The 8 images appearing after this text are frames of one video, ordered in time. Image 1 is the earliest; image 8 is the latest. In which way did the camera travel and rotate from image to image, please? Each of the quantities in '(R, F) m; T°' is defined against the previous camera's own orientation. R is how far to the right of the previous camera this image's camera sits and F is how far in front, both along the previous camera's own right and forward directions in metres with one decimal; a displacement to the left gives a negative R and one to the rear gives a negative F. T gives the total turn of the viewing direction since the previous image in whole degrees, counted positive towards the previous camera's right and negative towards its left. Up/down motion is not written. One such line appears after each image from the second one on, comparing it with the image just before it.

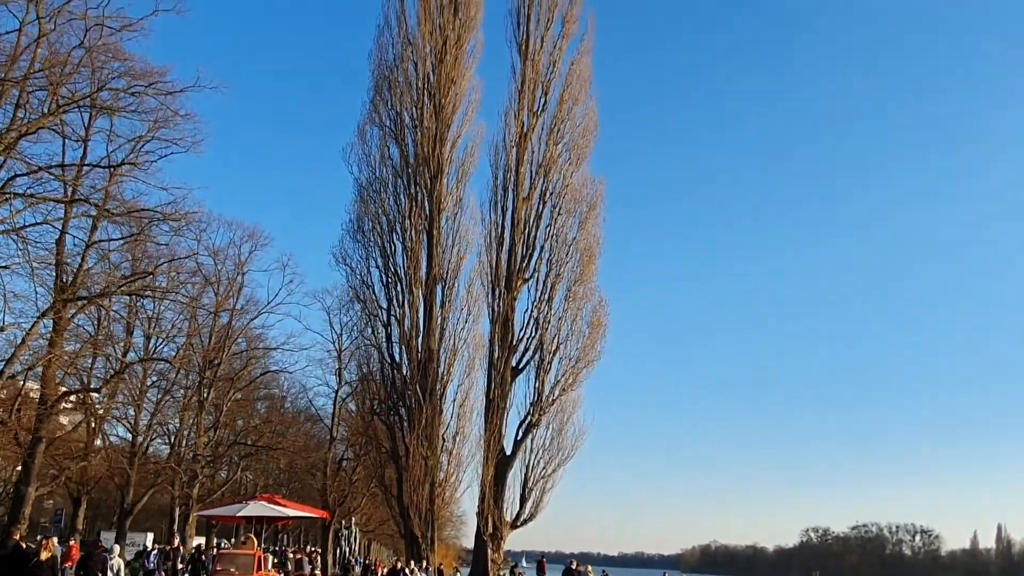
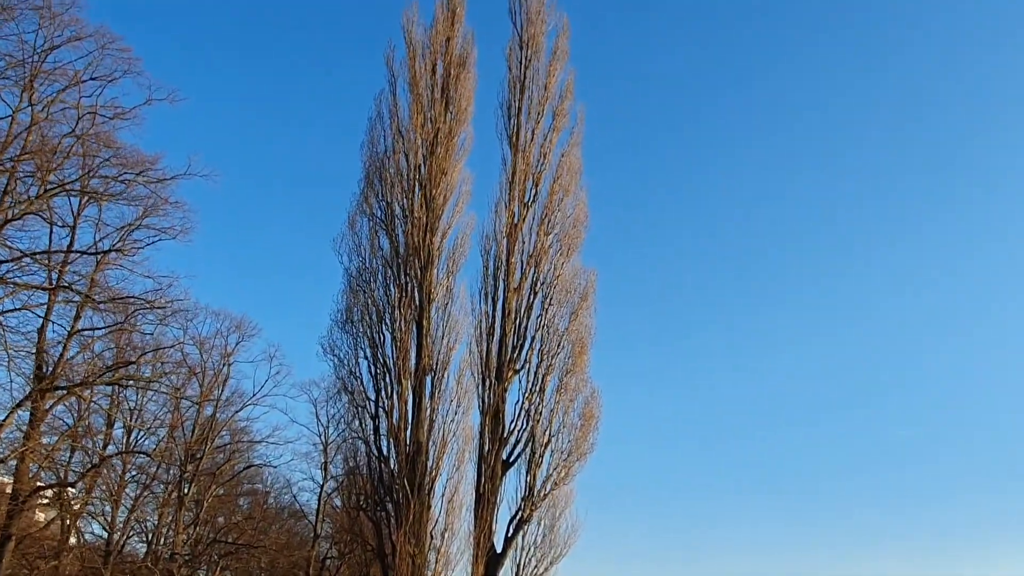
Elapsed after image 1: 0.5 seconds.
(-0.1, +0.3) m; +1°
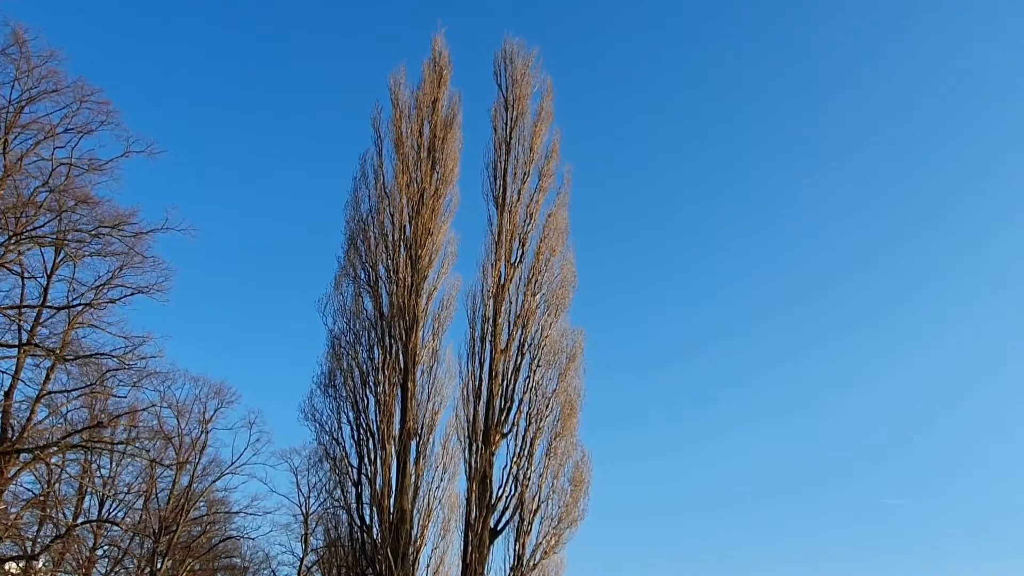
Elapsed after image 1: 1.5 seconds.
(0.0, +0.5) m; +1°
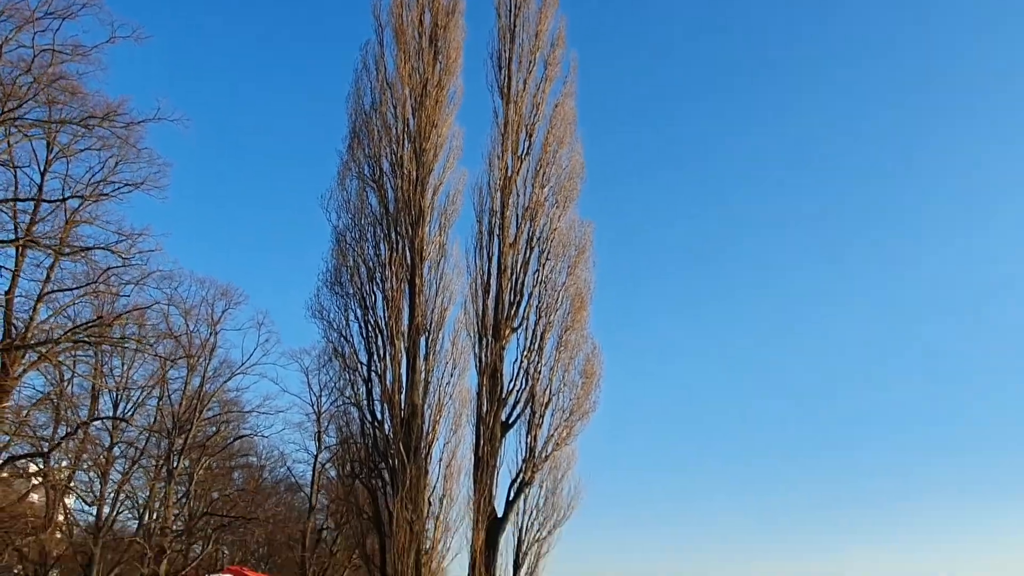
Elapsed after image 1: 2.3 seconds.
(0.0, +0.5) m; 0°
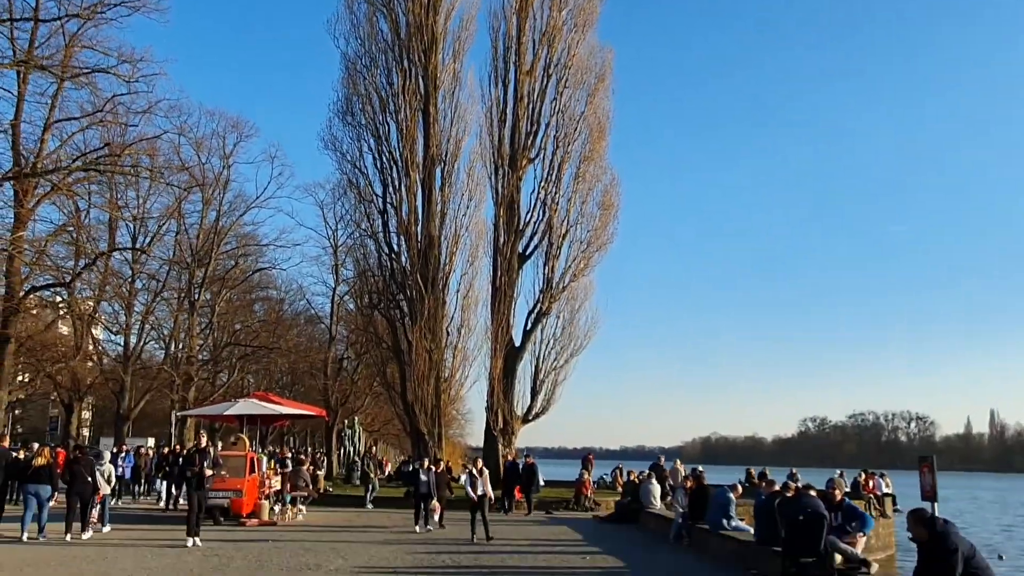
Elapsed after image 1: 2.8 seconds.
(-0.1, +0.3) m; -1°
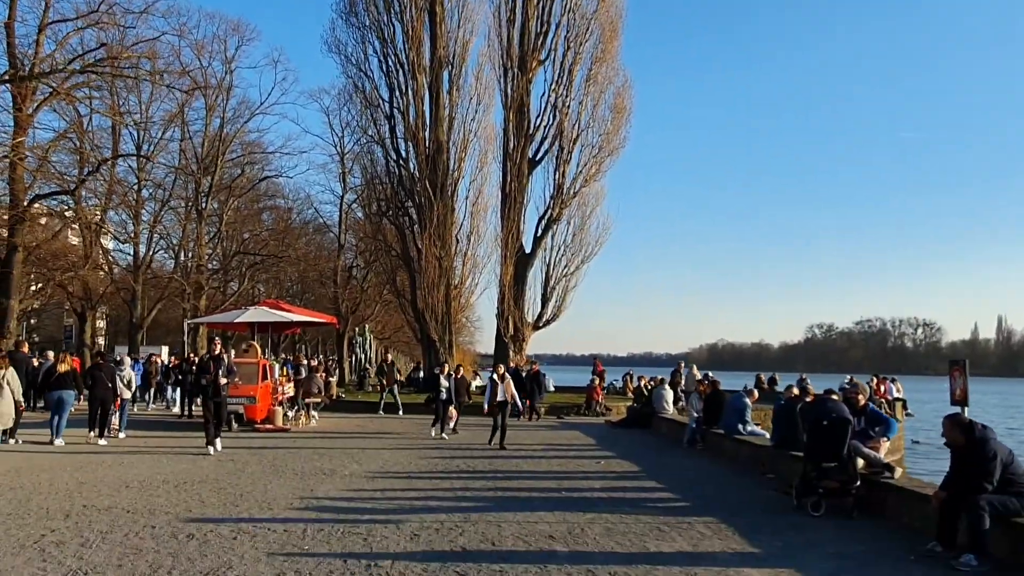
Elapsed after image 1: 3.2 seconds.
(-0.1, +0.2) m; -1°
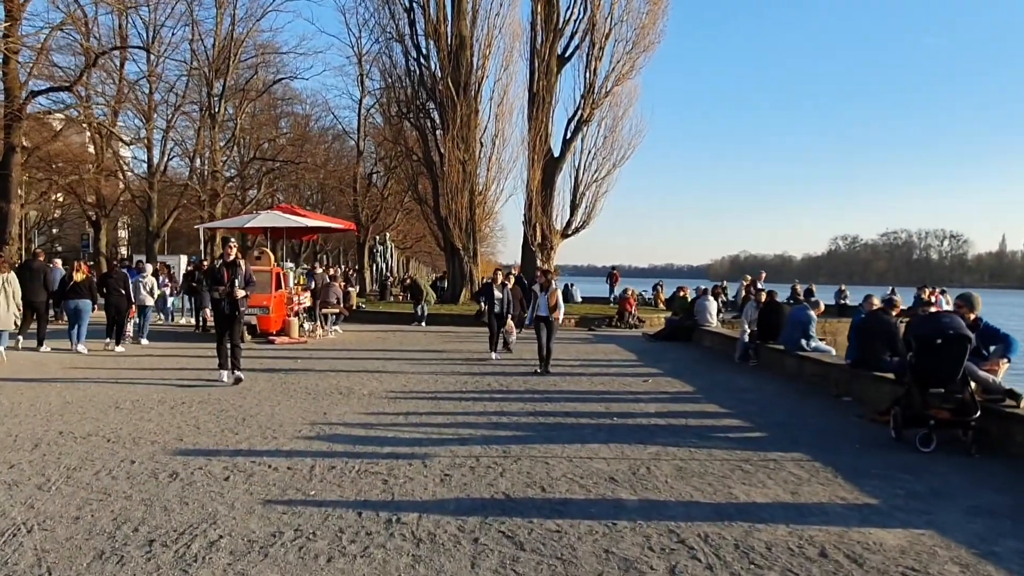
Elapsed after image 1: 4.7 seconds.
(-0.1, +1.0) m; -1°
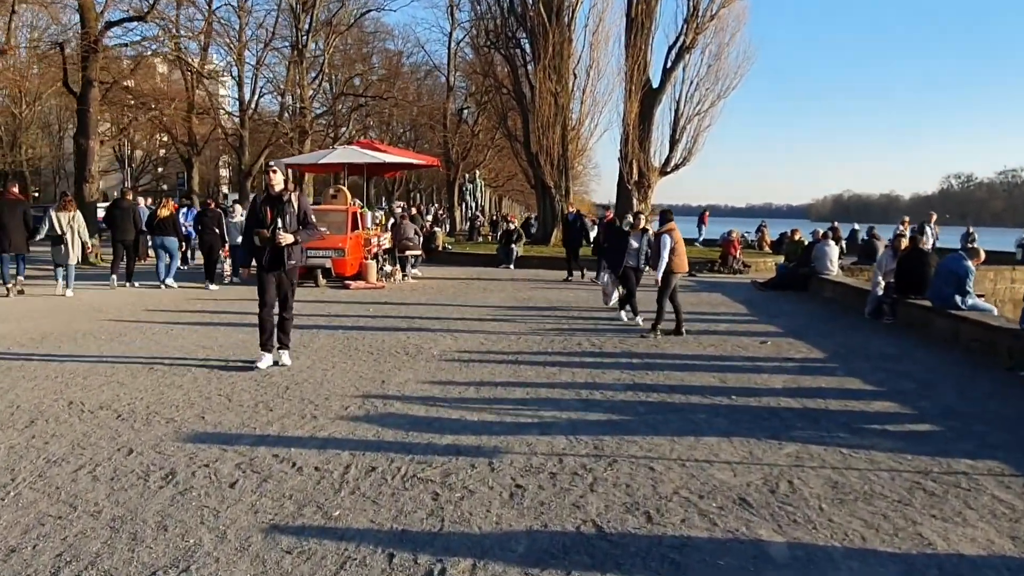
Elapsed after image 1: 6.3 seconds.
(0.0, +1.1) m; -6°
